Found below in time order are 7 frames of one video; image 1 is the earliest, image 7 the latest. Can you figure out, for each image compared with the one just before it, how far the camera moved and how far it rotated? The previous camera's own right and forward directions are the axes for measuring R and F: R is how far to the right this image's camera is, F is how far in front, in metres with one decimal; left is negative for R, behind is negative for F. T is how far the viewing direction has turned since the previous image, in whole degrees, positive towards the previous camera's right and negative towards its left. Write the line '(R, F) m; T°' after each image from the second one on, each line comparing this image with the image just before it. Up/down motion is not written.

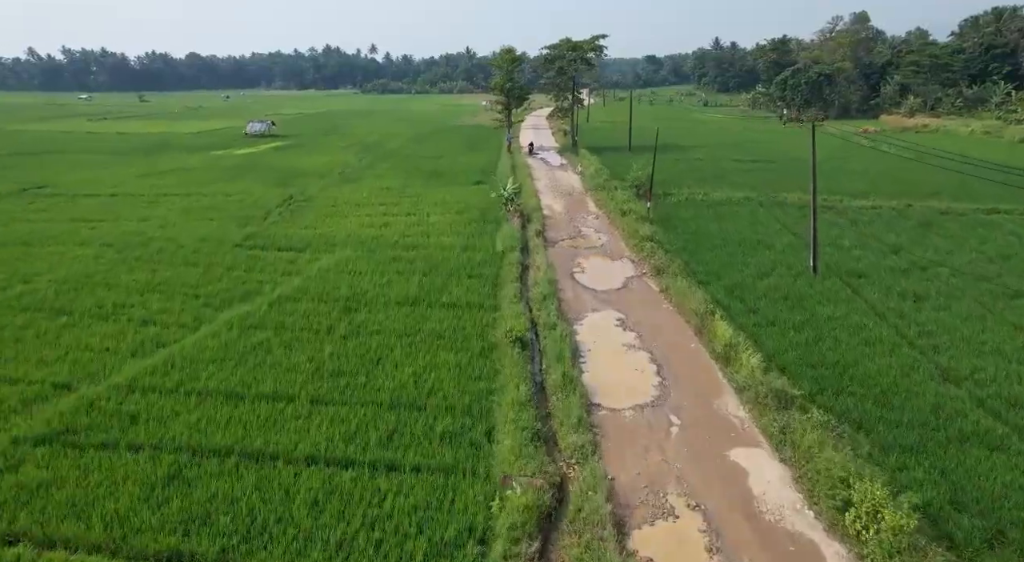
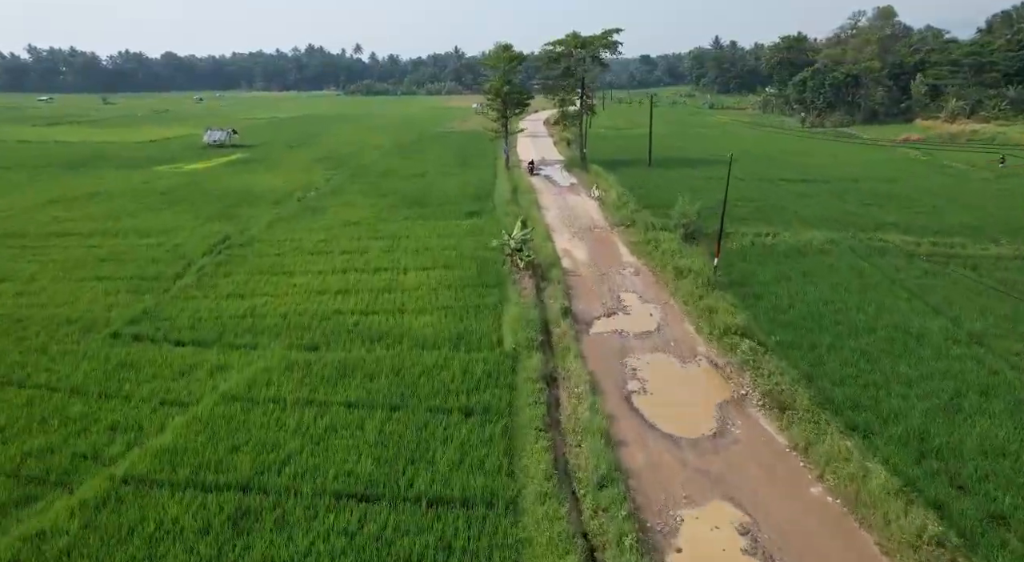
(-0.5, +6.5) m; +1°
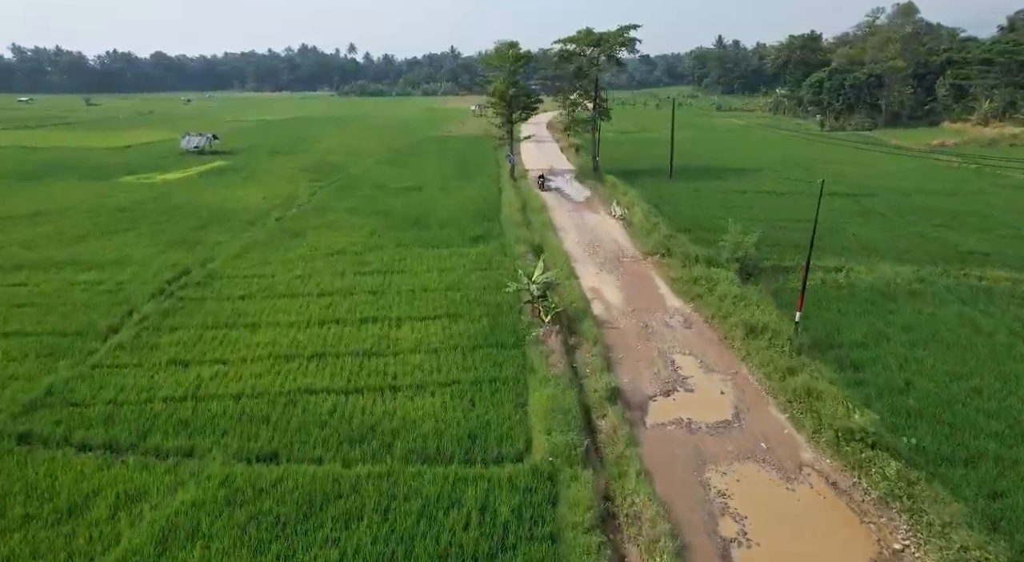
(-0.5, +3.5) m; 0°
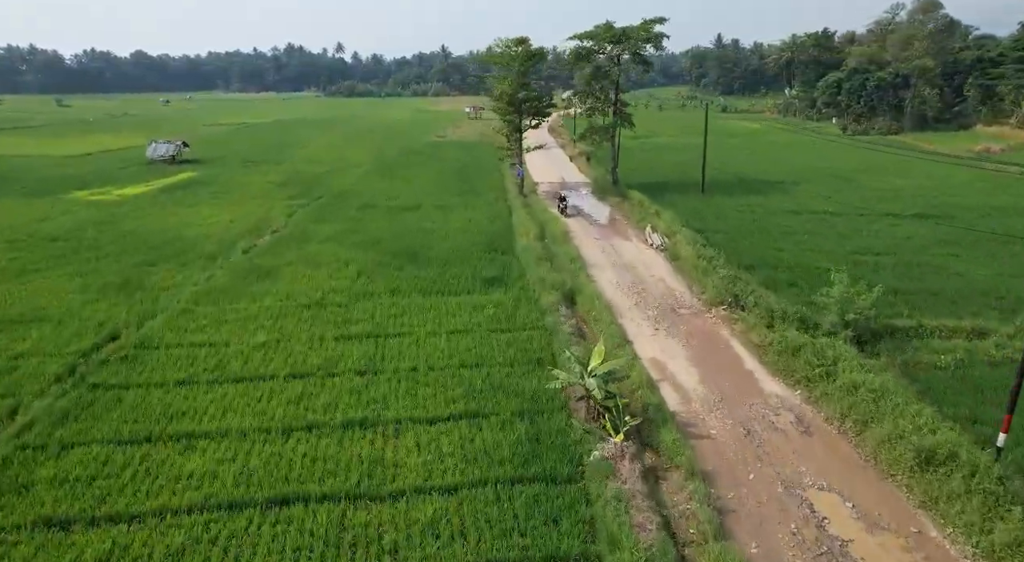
(-0.8, +4.2) m; +1°
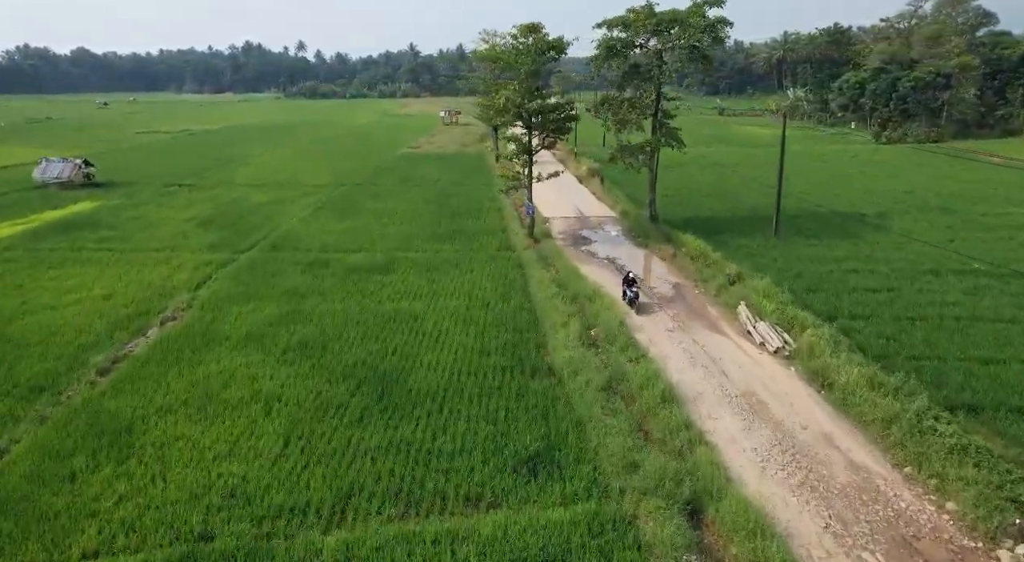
(-1.2, +7.9) m; +2°
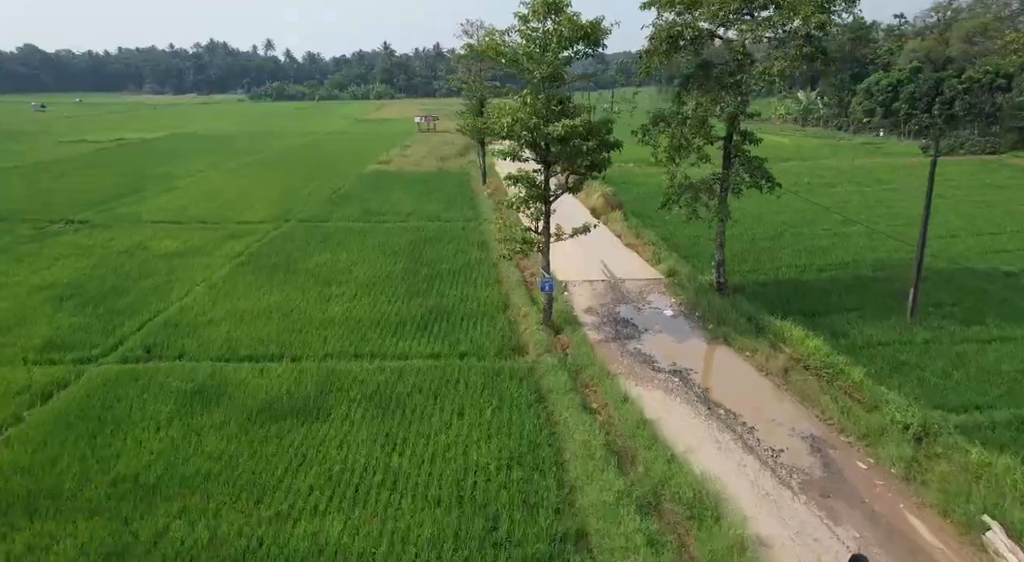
(-0.6, +7.5) m; +2°
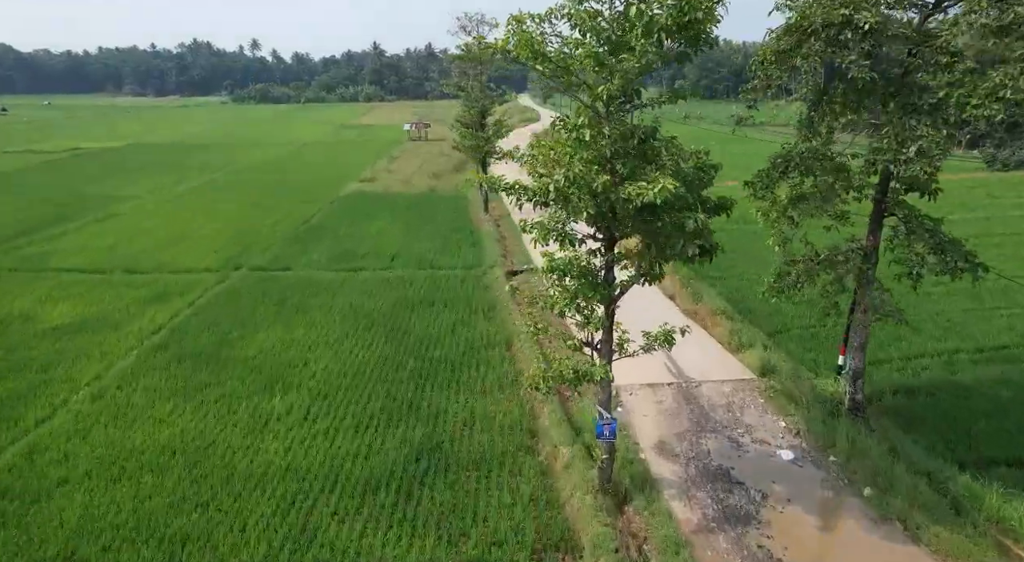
(-0.6, +5.5) m; +1°
